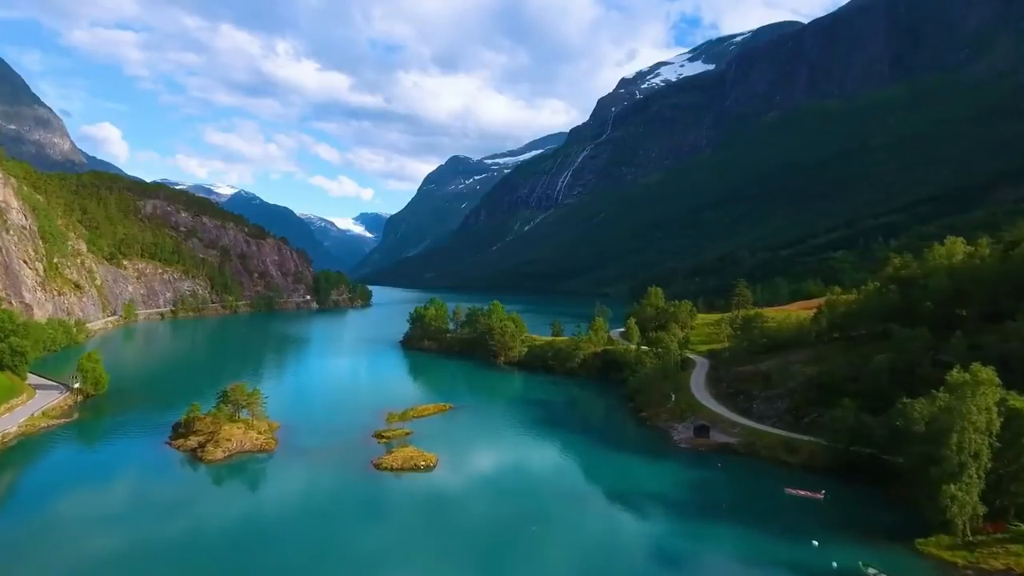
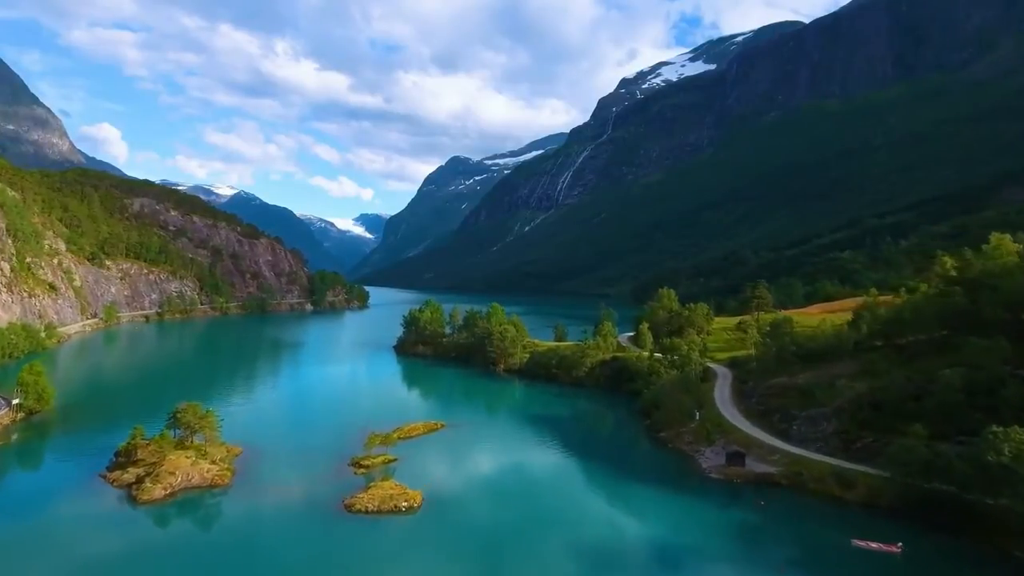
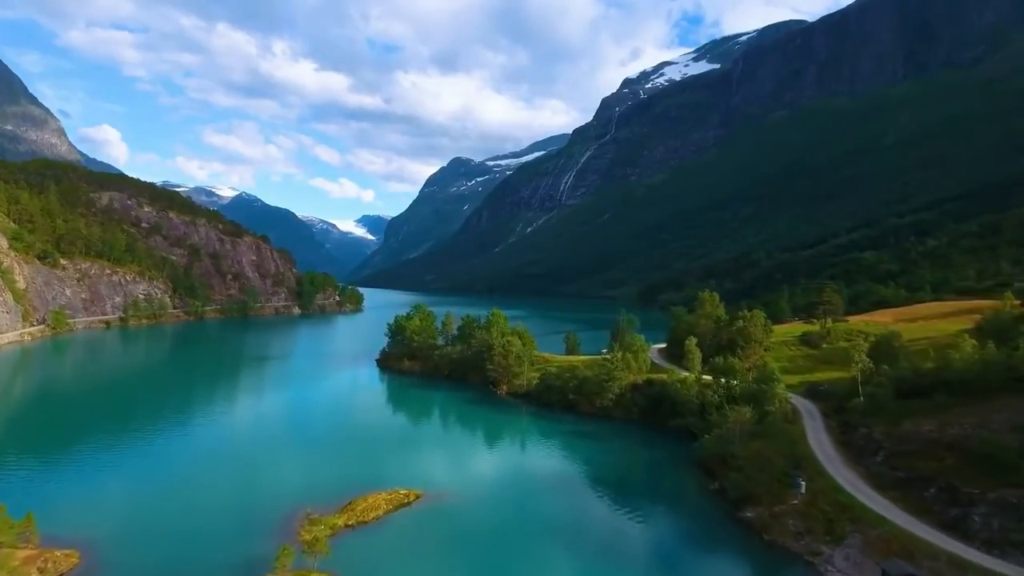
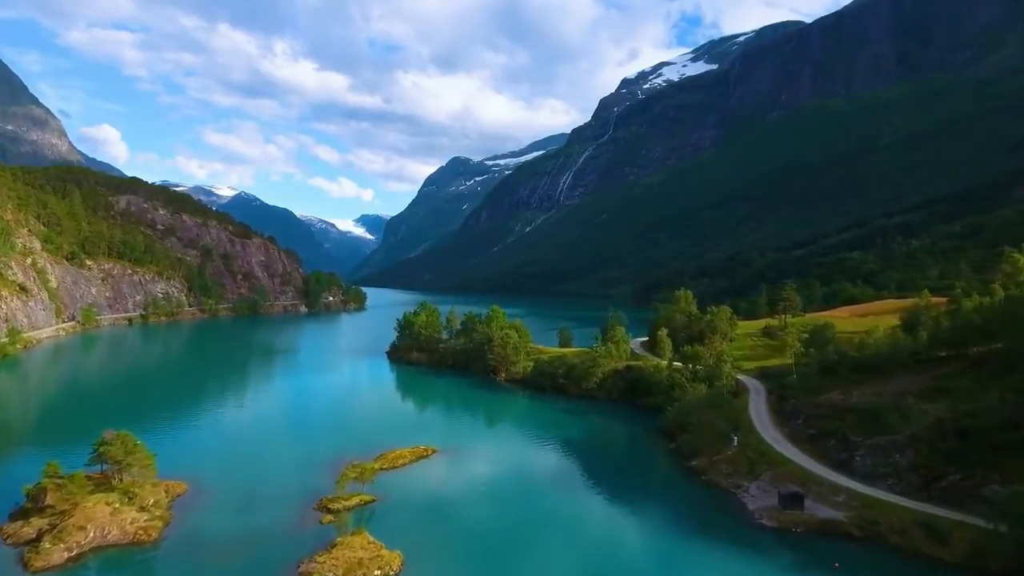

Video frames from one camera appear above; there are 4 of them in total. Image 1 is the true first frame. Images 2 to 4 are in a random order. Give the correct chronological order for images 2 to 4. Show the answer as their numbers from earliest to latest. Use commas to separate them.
2, 4, 3
